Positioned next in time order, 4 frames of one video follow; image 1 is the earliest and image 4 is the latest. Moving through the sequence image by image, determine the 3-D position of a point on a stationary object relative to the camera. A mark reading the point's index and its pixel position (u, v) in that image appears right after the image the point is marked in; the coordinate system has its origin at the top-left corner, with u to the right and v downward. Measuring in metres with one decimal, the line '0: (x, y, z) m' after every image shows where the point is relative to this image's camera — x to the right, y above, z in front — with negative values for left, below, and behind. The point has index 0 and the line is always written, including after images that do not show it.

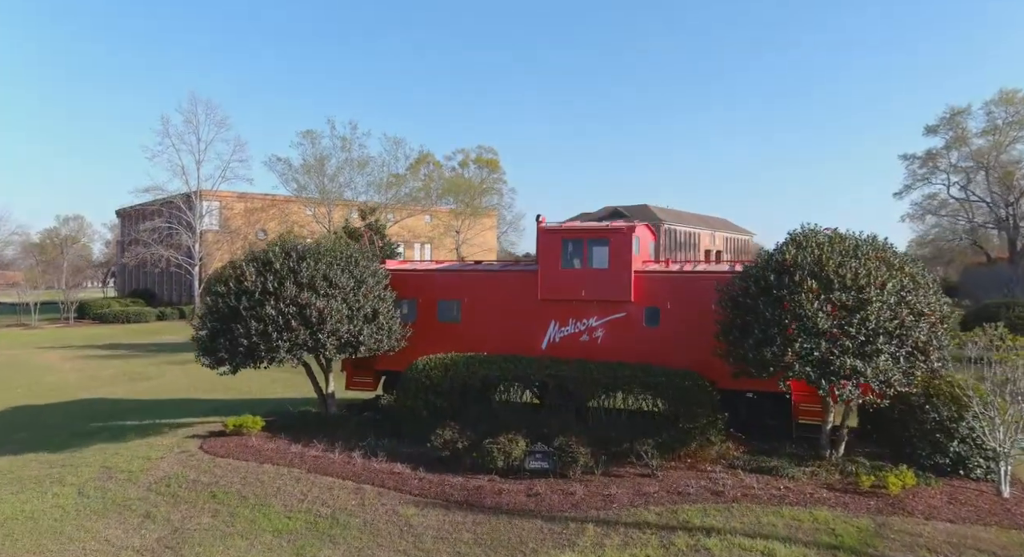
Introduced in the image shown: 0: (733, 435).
0: (+2.5, -1.8, +8.7) m
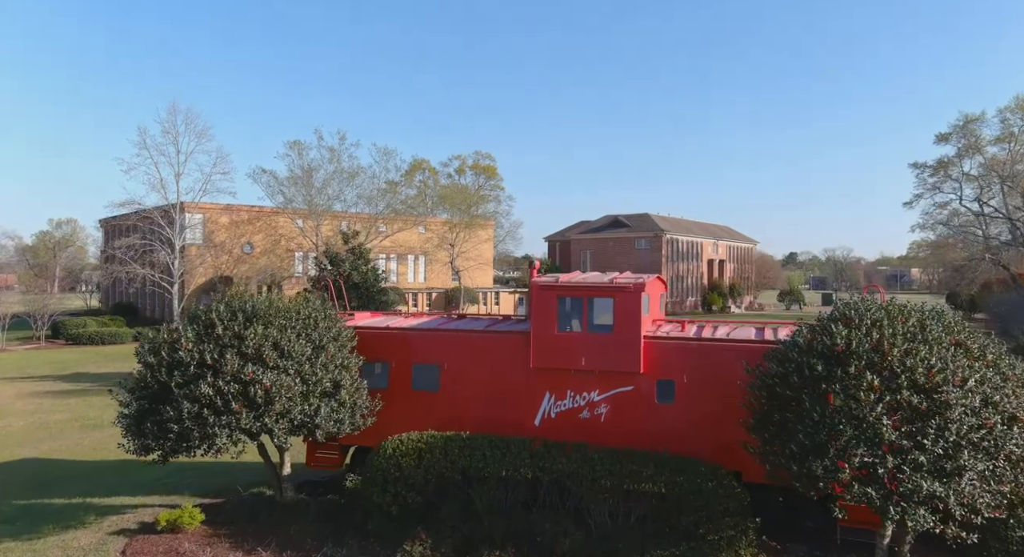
0: (+2.4, -2.5, +7.1) m
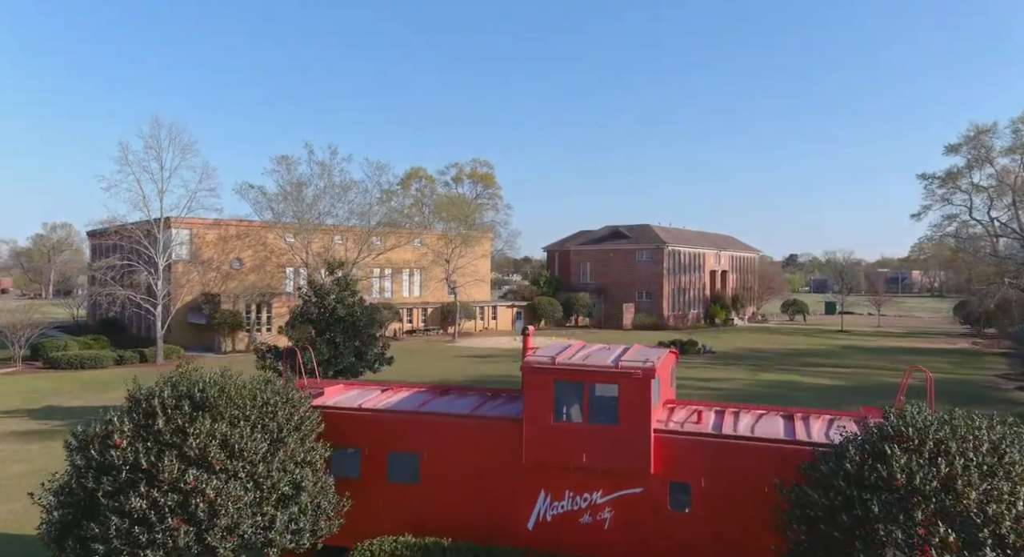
0: (+2.3, -3.2, +6.0) m
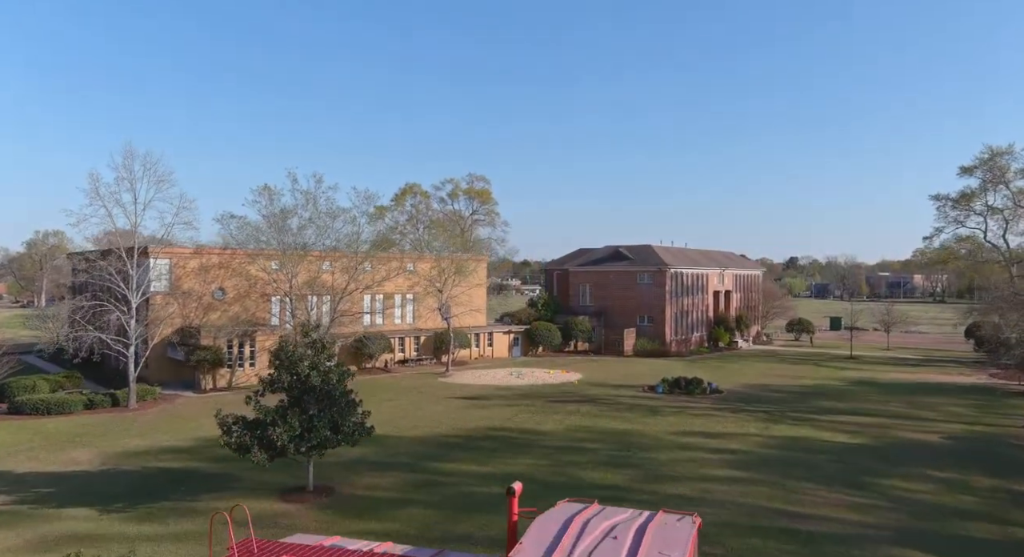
0: (+2.1, -4.6, +4.3) m
